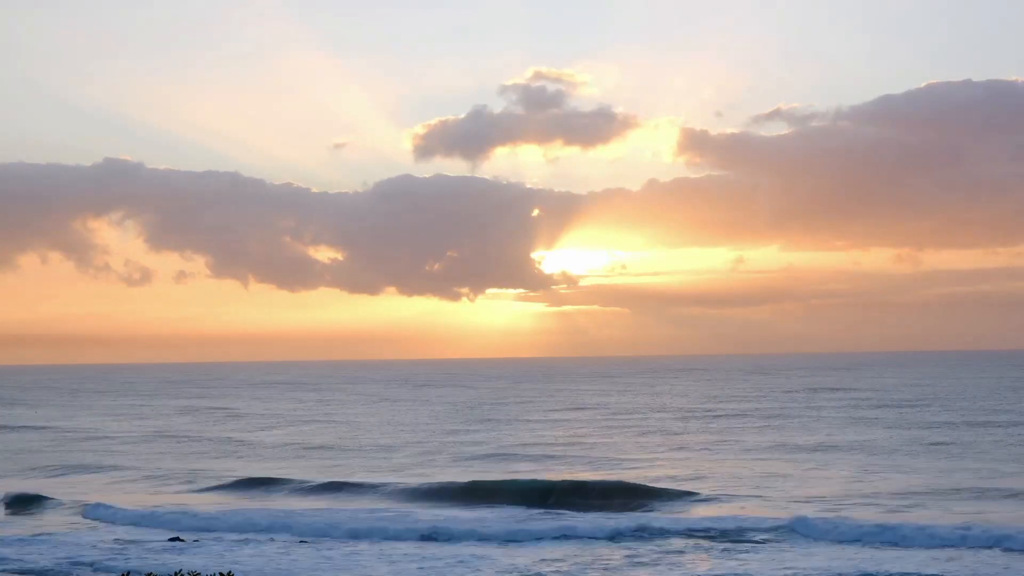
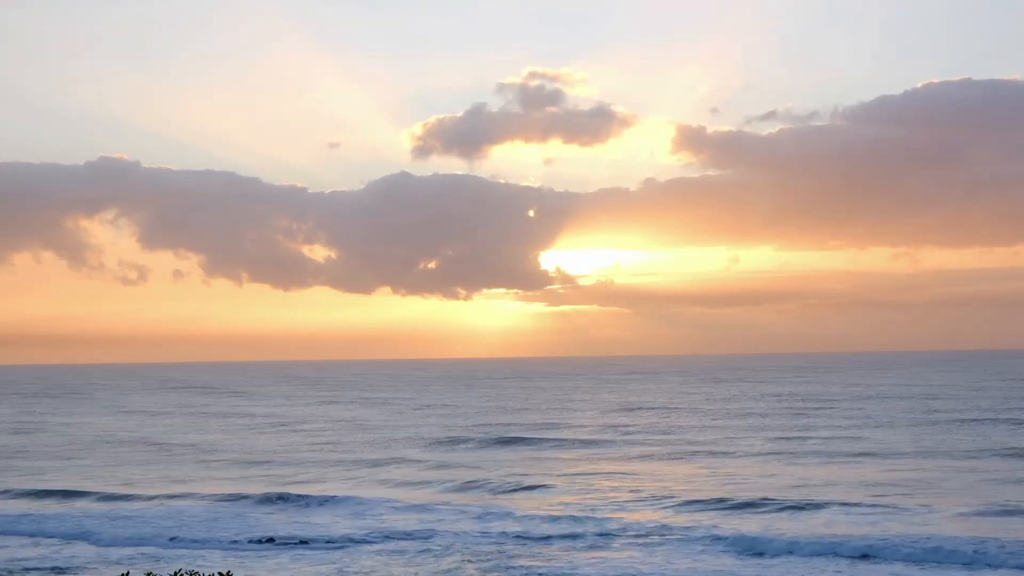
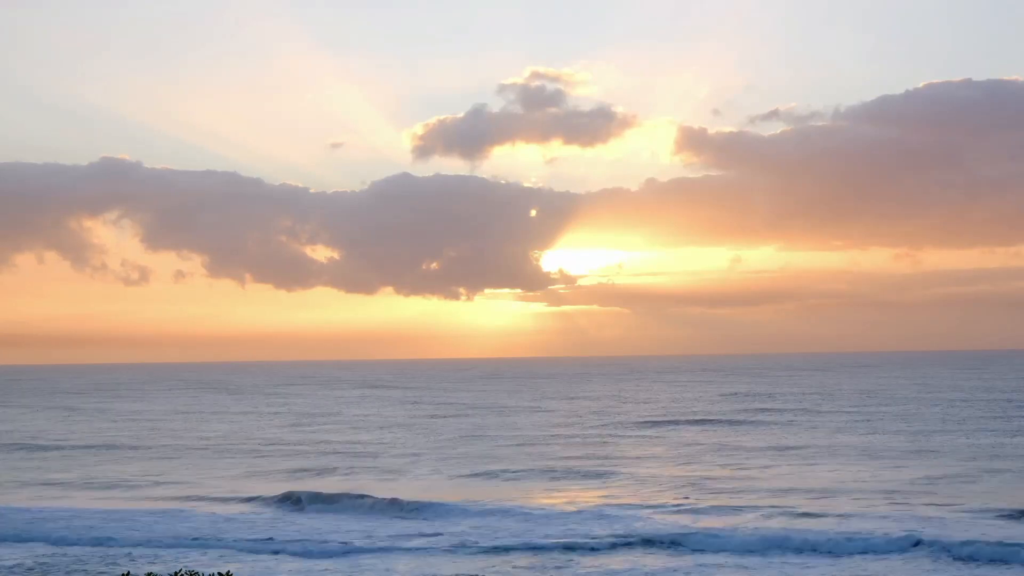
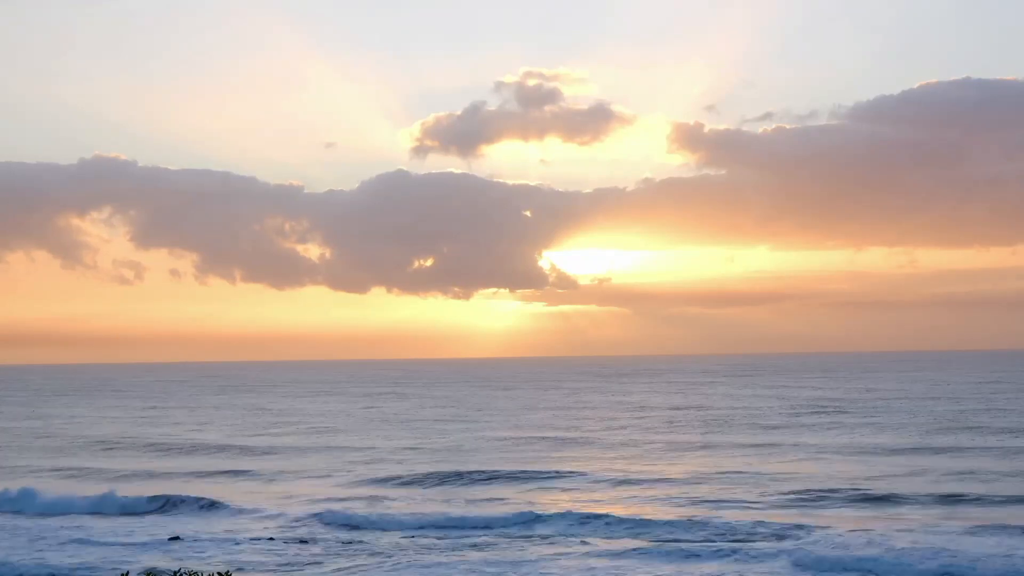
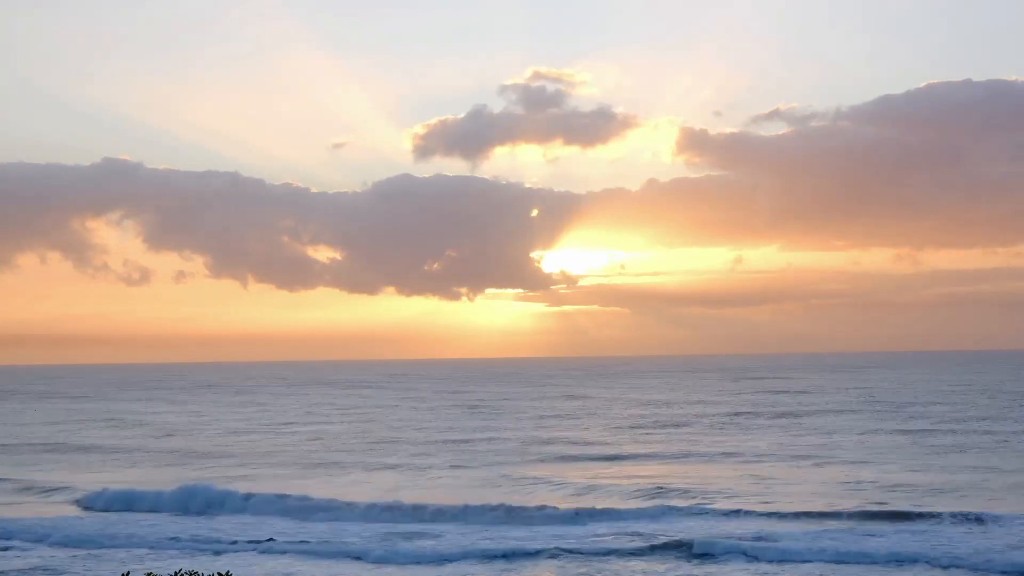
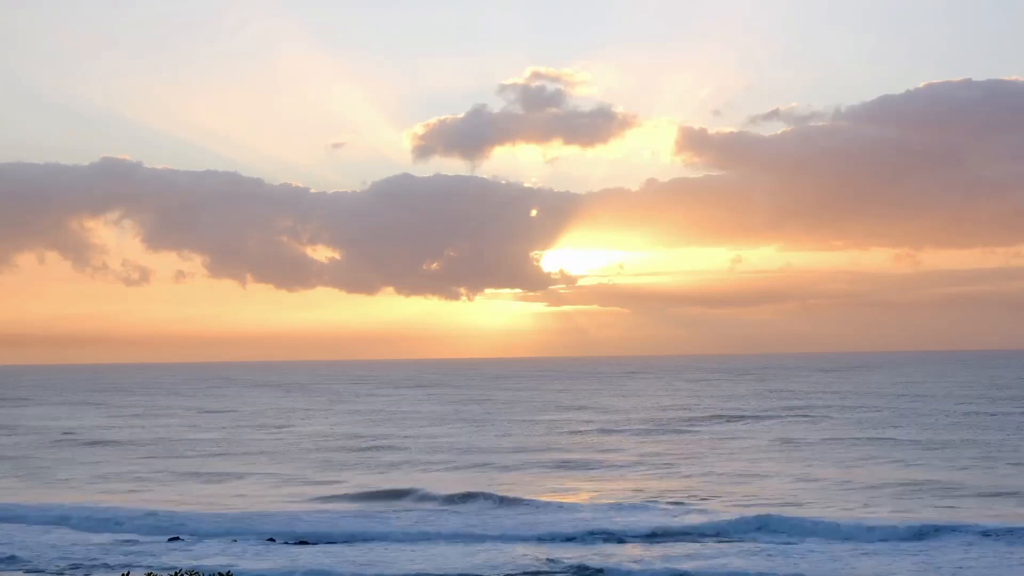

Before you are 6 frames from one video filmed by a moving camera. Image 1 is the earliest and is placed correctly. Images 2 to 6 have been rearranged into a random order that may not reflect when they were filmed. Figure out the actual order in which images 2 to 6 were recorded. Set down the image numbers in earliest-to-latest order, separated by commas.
5, 6, 3, 2, 4
